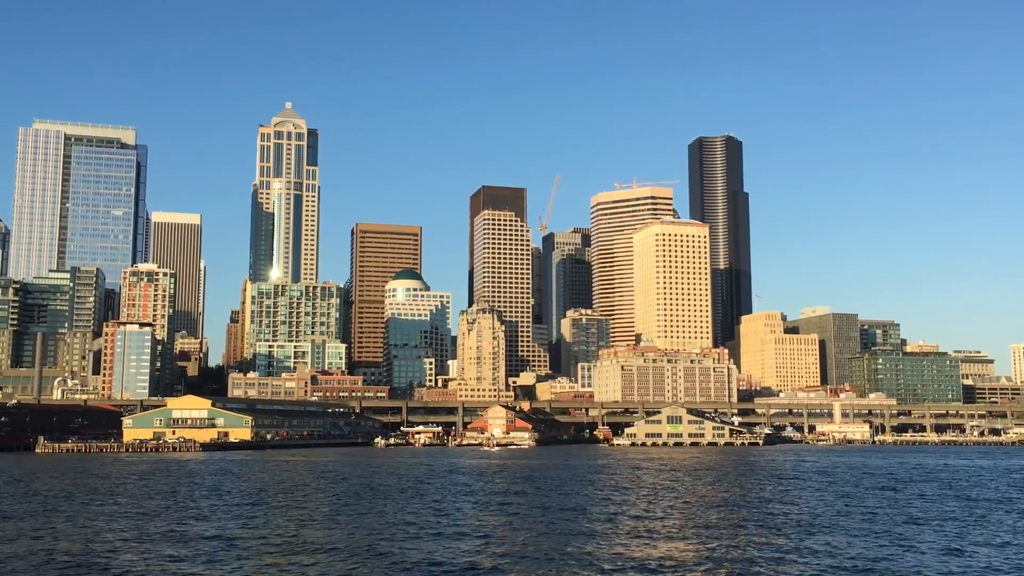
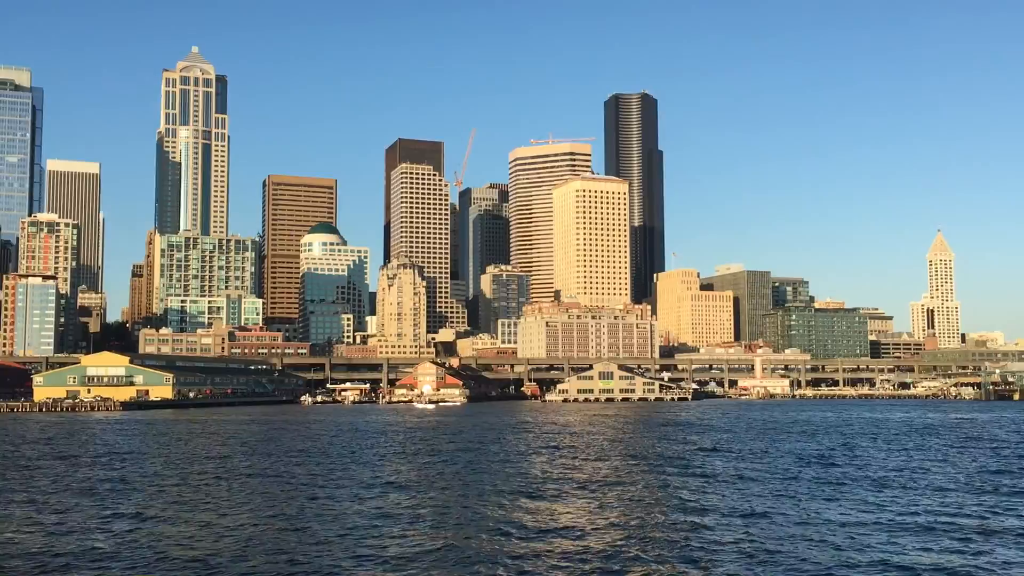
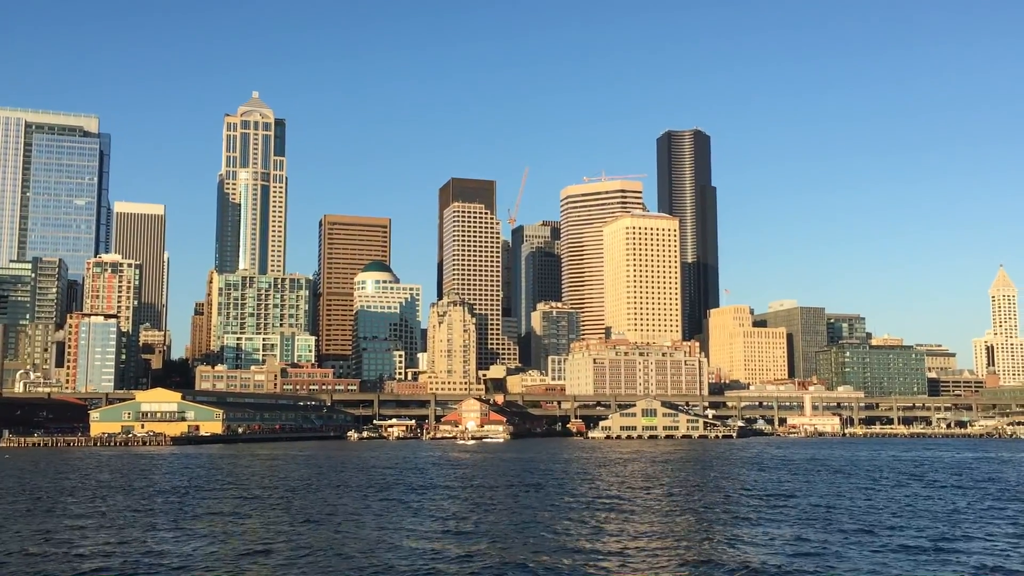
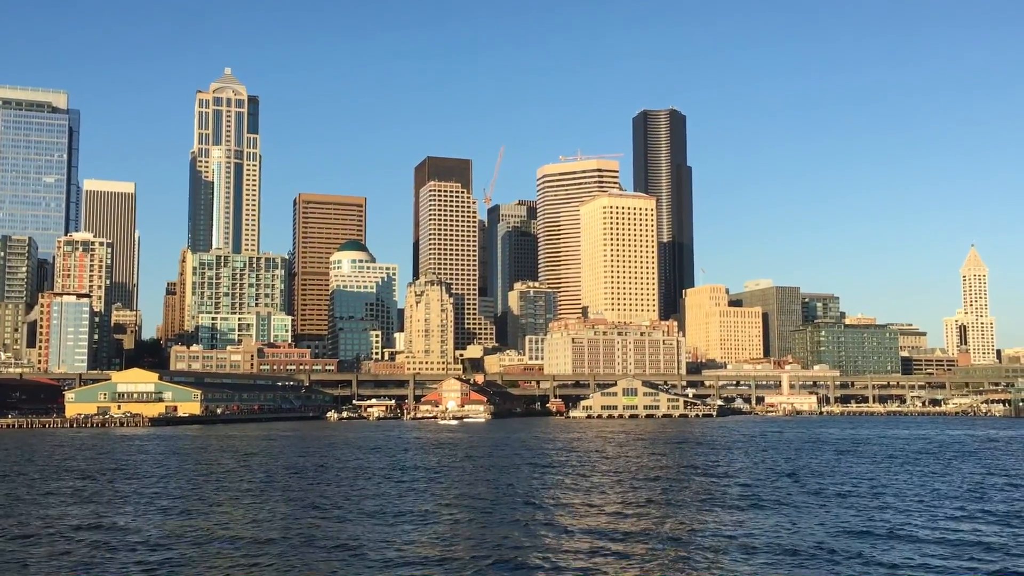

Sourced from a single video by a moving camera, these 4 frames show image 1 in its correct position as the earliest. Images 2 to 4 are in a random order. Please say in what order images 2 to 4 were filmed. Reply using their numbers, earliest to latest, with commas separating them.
3, 4, 2
